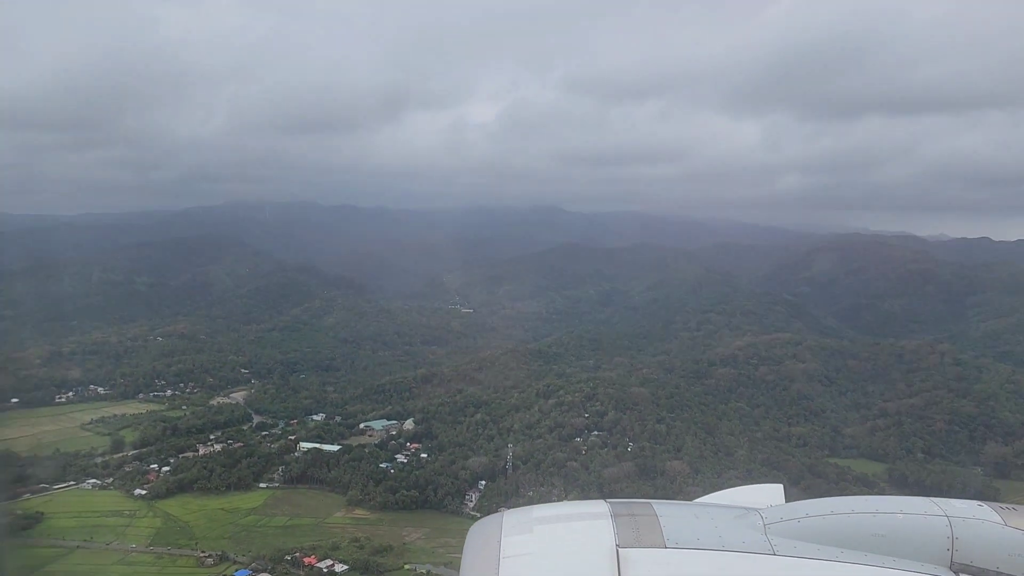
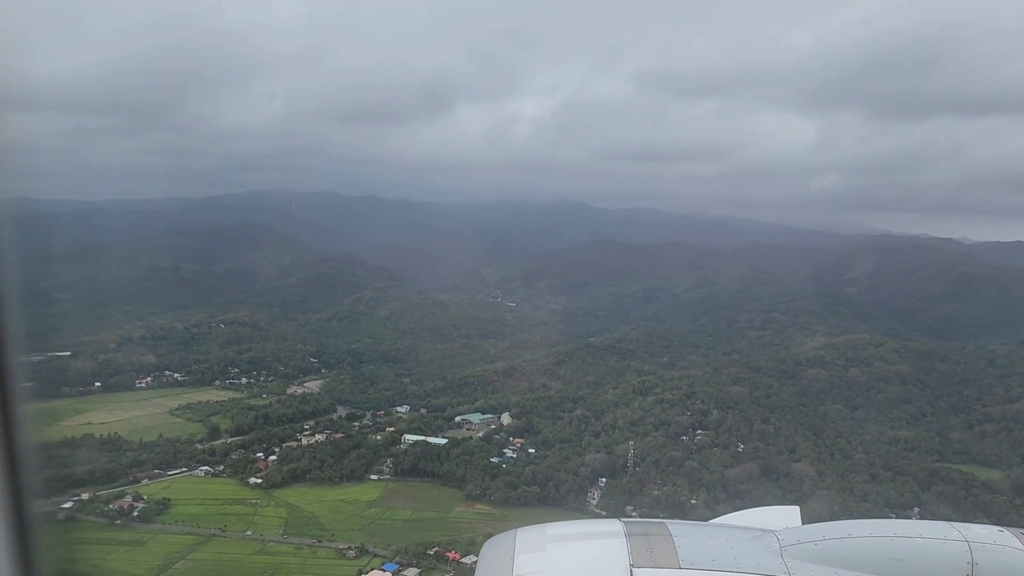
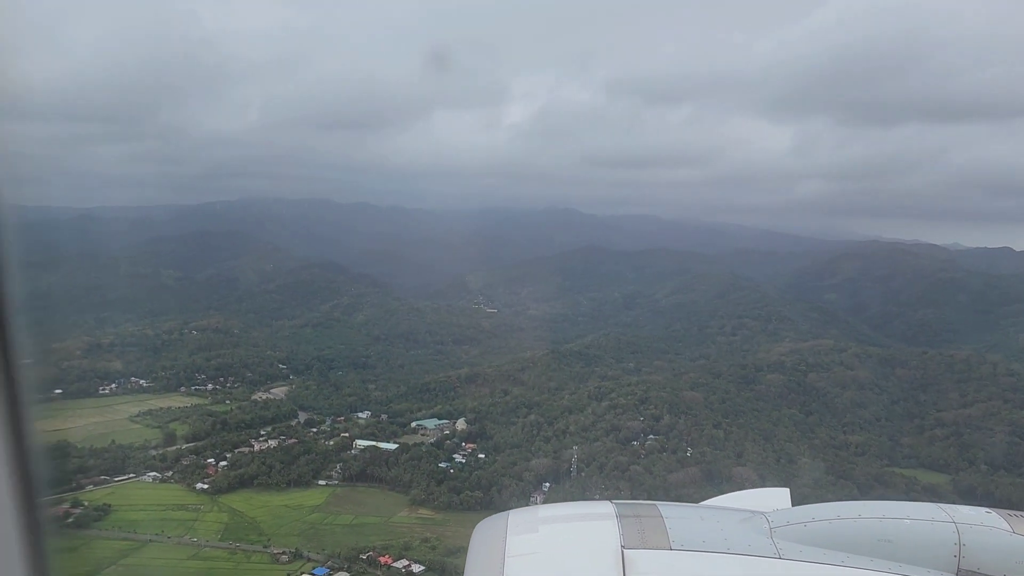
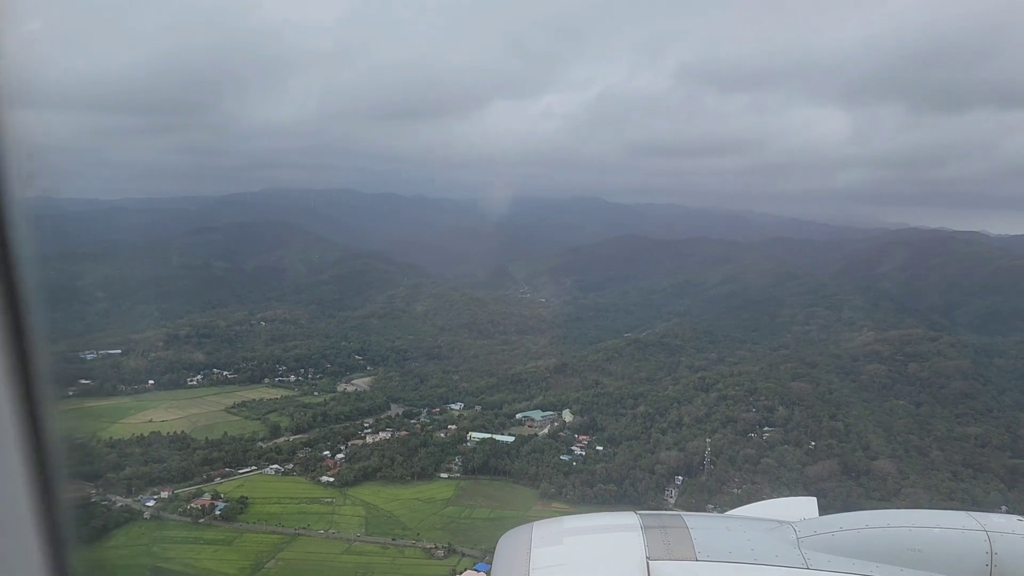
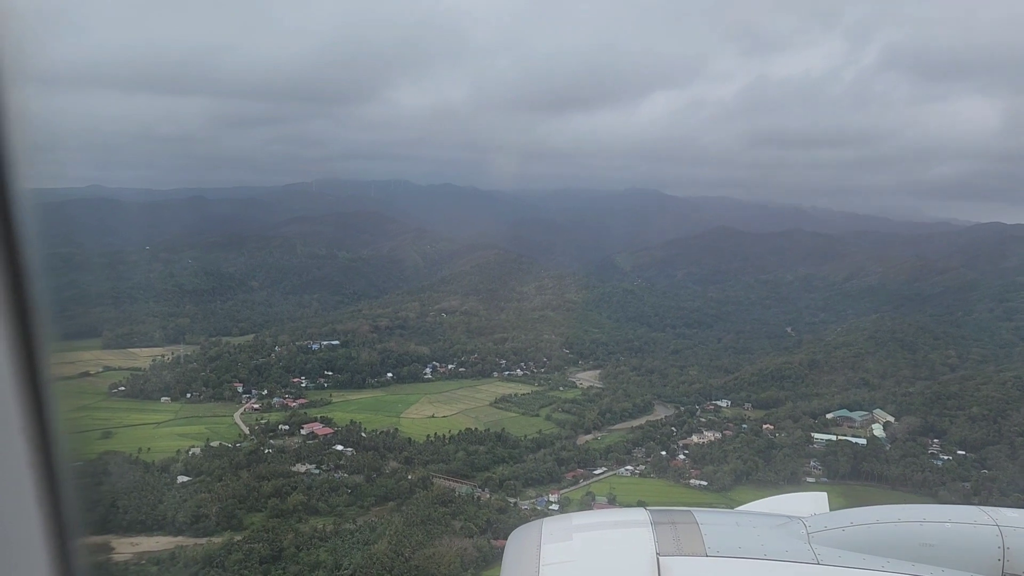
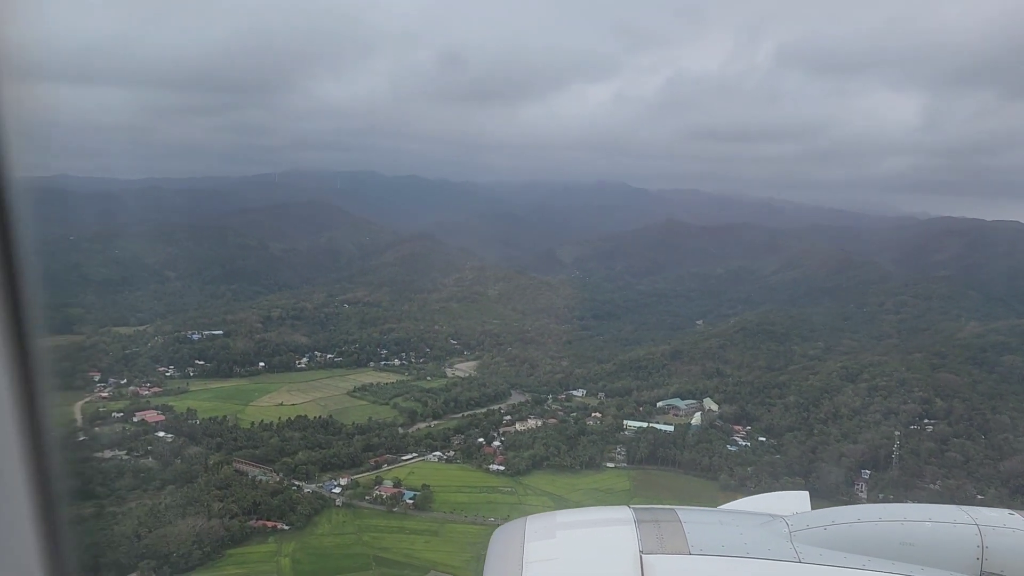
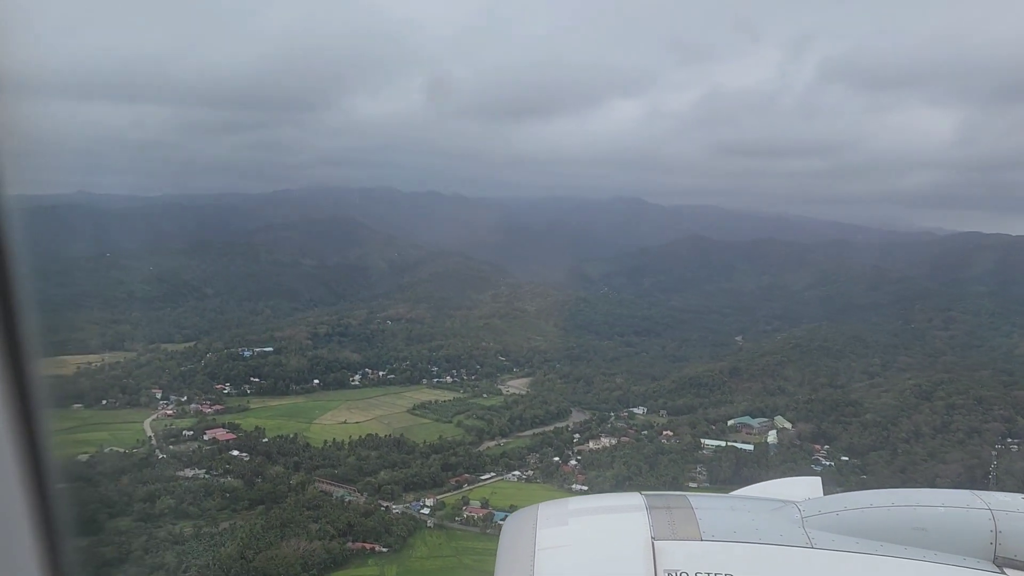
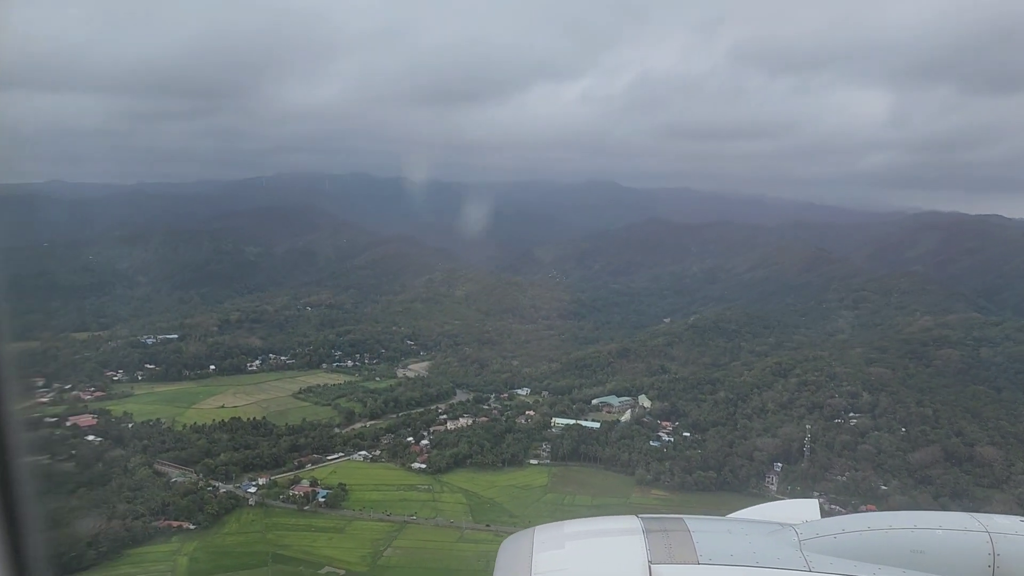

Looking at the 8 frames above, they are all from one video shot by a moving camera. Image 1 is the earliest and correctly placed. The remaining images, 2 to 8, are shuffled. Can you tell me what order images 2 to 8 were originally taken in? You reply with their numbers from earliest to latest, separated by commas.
3, 2, 4, 8, 6, 7, 5
